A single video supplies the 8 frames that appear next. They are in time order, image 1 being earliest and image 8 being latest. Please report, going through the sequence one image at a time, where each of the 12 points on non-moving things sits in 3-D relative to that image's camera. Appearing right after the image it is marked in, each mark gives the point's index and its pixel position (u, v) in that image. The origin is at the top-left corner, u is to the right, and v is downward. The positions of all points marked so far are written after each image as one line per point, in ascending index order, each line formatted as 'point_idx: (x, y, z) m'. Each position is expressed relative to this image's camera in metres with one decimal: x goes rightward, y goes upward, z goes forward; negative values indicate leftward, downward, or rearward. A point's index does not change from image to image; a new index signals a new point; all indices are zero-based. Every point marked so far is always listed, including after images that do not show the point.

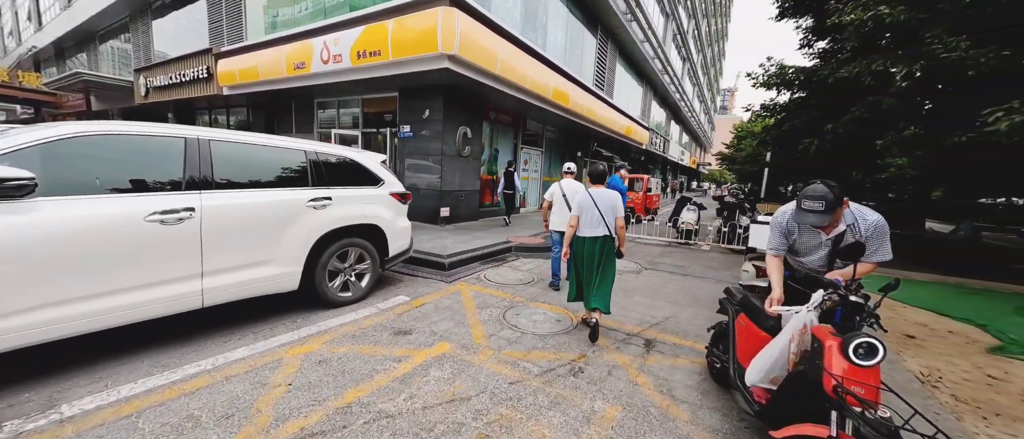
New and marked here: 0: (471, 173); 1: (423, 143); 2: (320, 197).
0: (-1.1, +1.3, +9.7) m
1: (-2.3, +1.9, +8.9) m
2: (-2.0, +0.2, +3.7) m
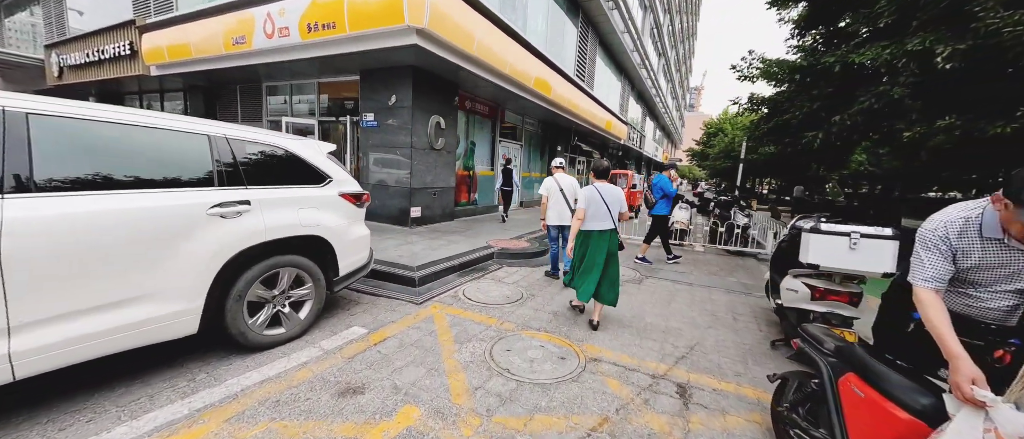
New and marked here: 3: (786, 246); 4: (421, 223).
0: (-1.7, +1.3, +8.7) m
1: (-2.7, +1.9, +7.8) m
2: (-2.1, +0.1, +2.6) m
3: (+3.0, -0.3, +3.8) m
4: (-2.1, -0.1, +8.1) m
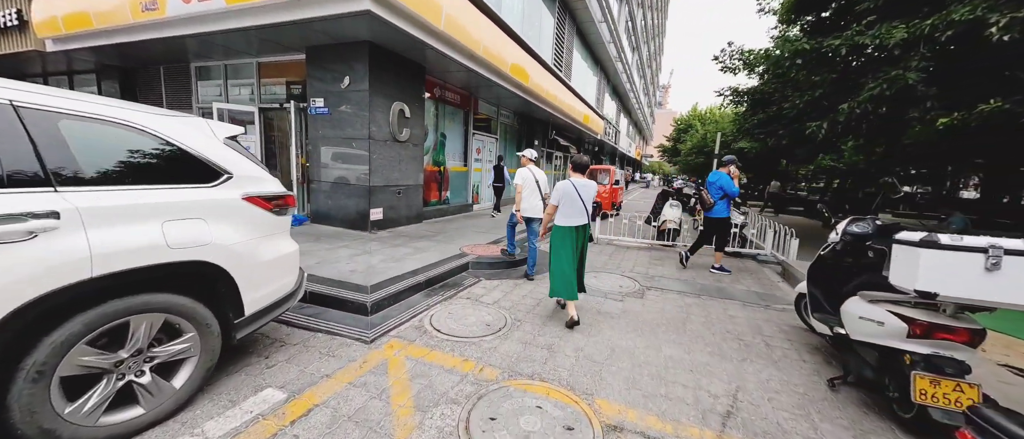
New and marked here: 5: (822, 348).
0: (-2.2, +1.2, +7.6) m
1: (-3.2, +1.8, +6.6) m
2: (-2.1, 0.0, +1.5) m
3: (+2.8, -0.3, +3.1) m
4: (-2.6, -0.1, +7.0) m
5: (+2.8, -1.2, +3.2) m
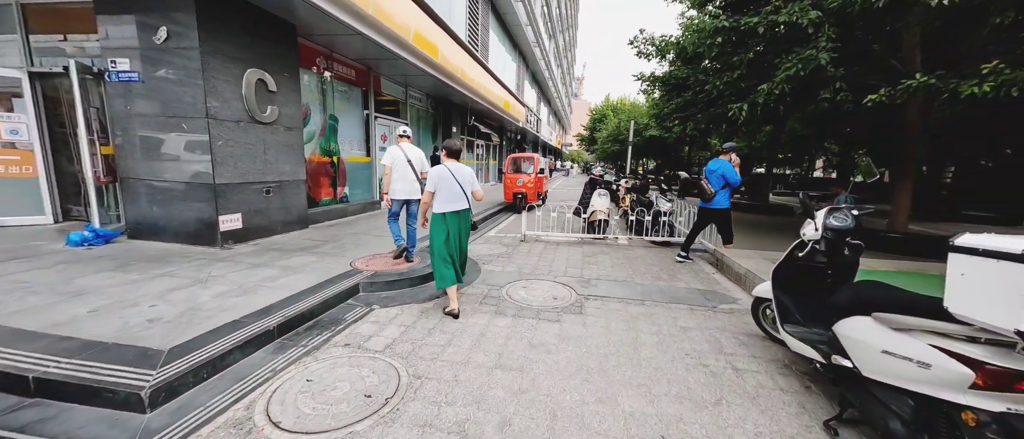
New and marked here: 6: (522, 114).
0: (-3.8, +1.1, +5.9) m
1: (-4.6, +1.6, +4.7) m
2: (-2.4, -0.2, 0.0) m
3: (+2.1, -0.3, +2.5) m
4: (-4.0, -0.3, +5.2) m
5: (+2.1, -1.1, +2.6) m
6: (+0.6, +5.8, +19.4) m
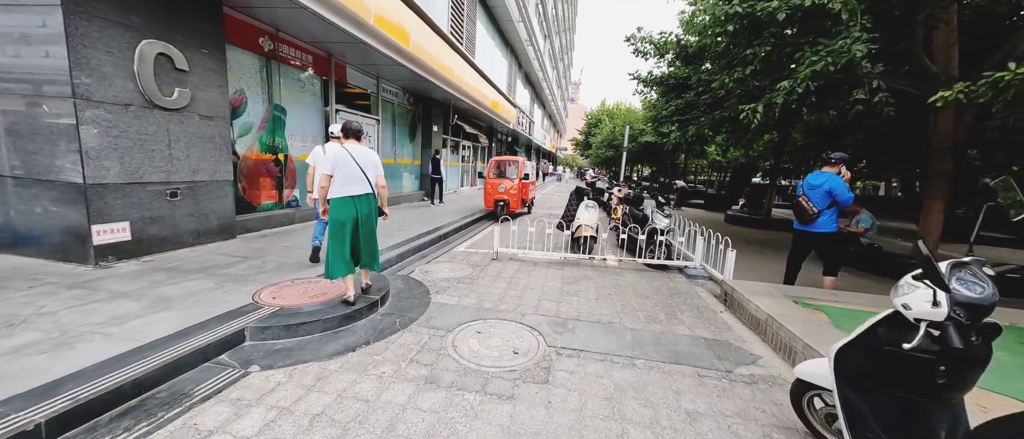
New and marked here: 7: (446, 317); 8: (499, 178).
0: (-4.2, +1.0, +4.8) m
1: (-5.0, +1.5, +3.6) m
2: (-2.8, -0.3, -1.1) m
3: (+1.7, -0.5, +1.6) m
4: (-4.4, -0.4, +4.1) m
5: (+1.7, -1.3, +1.6) m
6: (0.0, +5.5, +18.4) m
7: (-0.6, -0.9, +3.4) m
8: (-0.3, +1.1, +9.4) m
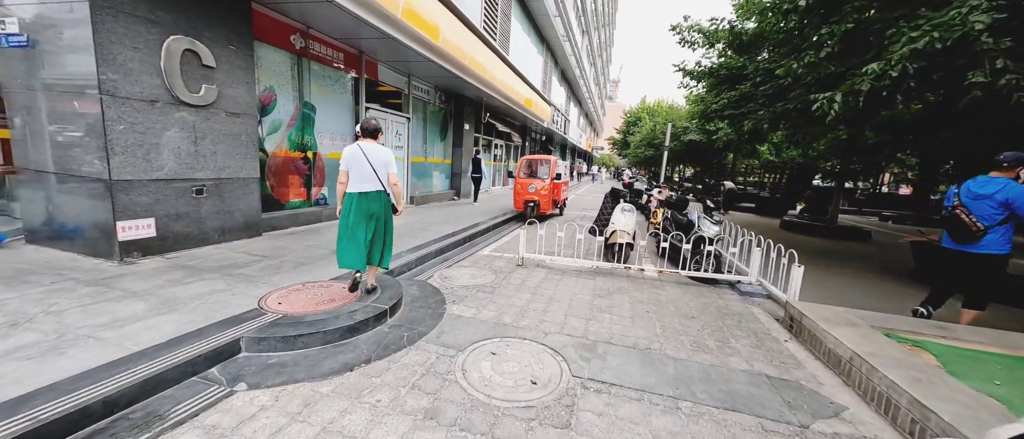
0: (-3.8, +1.0, +4.8) m
1: (-4.7, +1.6, +3.7) m
2: (-3.0, -0.3, -1.2) m
3: (+1.7, -0.6, +1.0) m
4: (-4.2, -0.3, +4.1) m
5: (+1.7, -1.4, +1.1) m
6: (+1.8, +5.4, +17.9) m
7: (-0.5, -1.0, +3.0) m
8: (+0.5, +1.0, +9.0) m
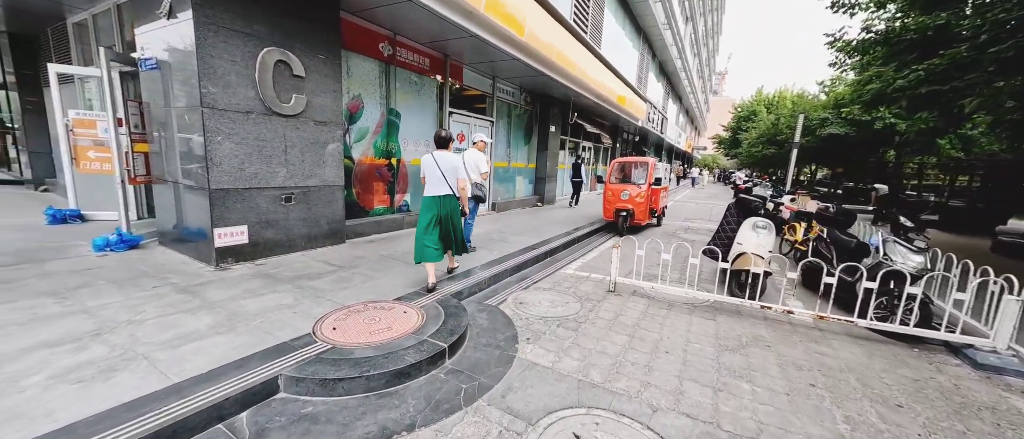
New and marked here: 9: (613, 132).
0: (-2.7, +0.9, +4.8) m
1: (-3.8, +1.5, +3.9) m
2: (-3.4, -0.3, -1.2) m
3: (+1.7, -0.7, -0.2) m
4: (-3.2, -0.4, +4.3) m
5: (+1.7, -1.6, -0.1) m
6: (+6.0, +5.0, +16.3) m
7: (+0.1, -1.1, +2.3) m
8: (+2.5, +0.8, +7.9) m
9: (+5.1, +4.5, +18.1) m
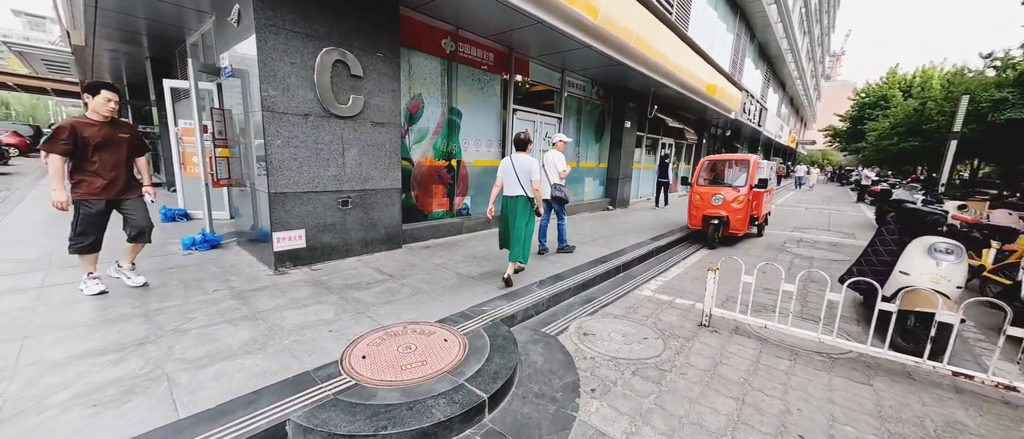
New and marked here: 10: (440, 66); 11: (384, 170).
0: (-1.9, +0.9, +4.6) m
1: (-3.1, +1.5, +4.0) m
2: (-3.7, -0.4, -1.1) m
3: (+1.5, -0.9, -1.1) m
4: (-2.5, -0.5, +4.2) m
5: (+1.4, -1.7, -1.0) m
6: (+9.0, +4.8, +14.2) m
7: (+0.4, -1.2, +1.6) m
8: (+3.8, +0.6, +6.6) m
9: (+8.5, +4.2, +16.1) m
10: (-1.2, +2.6, +5.9) m
11: (-1.7, +0.7, +4.8) m
